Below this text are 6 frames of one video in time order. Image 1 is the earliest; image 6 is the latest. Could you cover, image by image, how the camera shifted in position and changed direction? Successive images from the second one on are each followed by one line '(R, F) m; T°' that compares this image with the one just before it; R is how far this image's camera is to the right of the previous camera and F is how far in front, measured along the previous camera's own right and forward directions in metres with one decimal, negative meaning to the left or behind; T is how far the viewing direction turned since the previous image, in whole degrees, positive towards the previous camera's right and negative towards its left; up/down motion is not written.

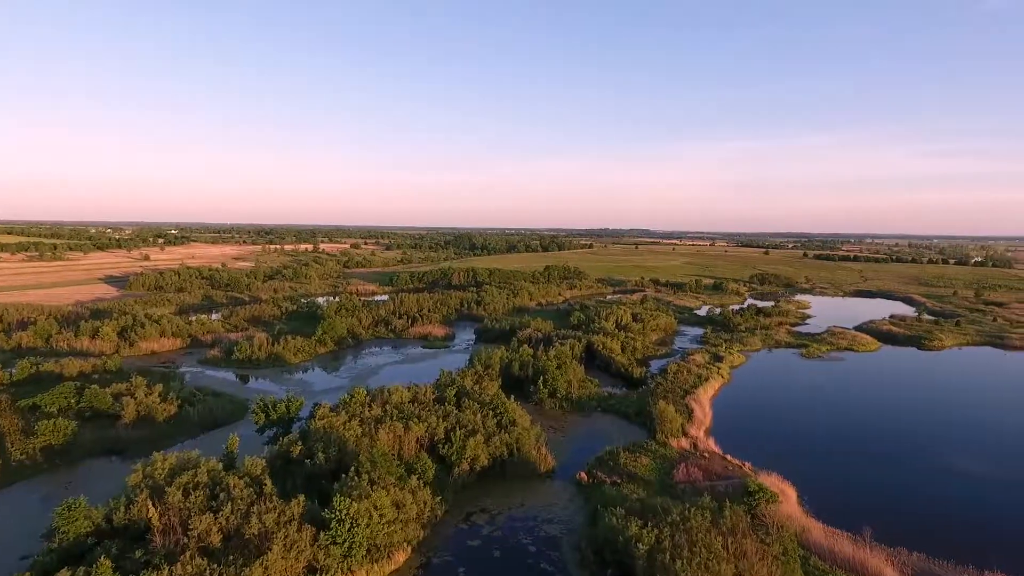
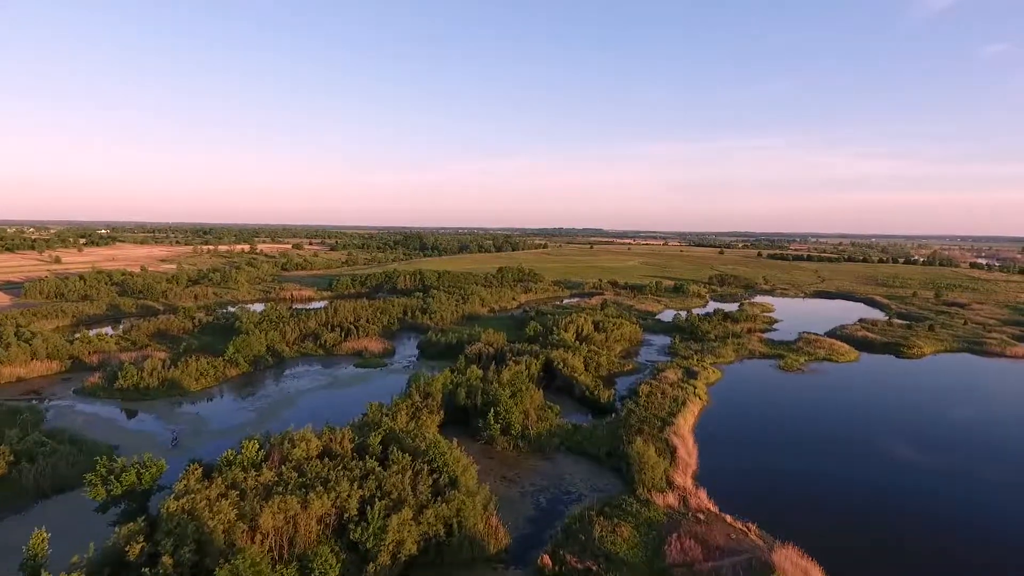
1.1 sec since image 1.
(+0.3, +3.8) m; +4°
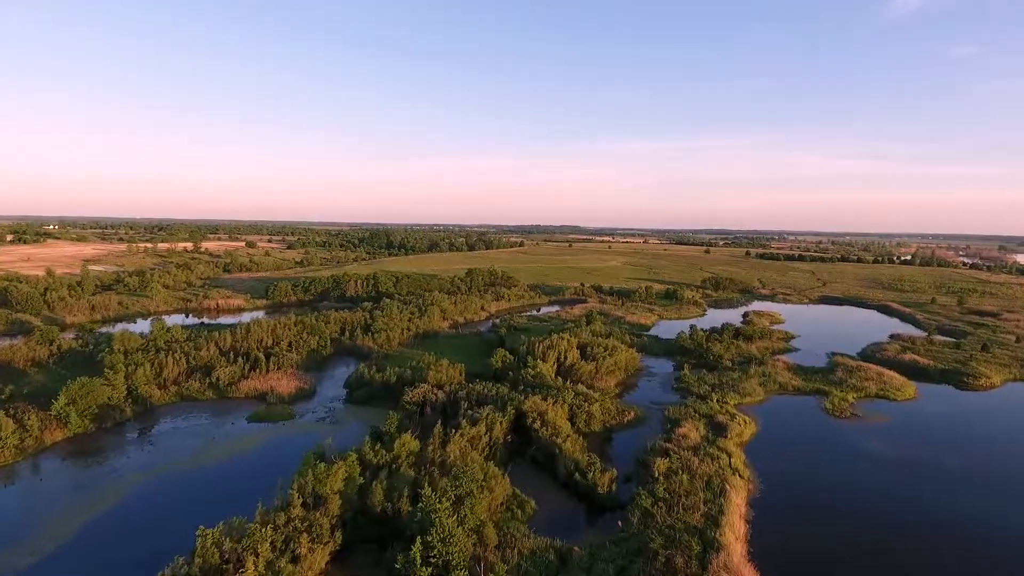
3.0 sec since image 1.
(+0.6, +7.3) m; +2°
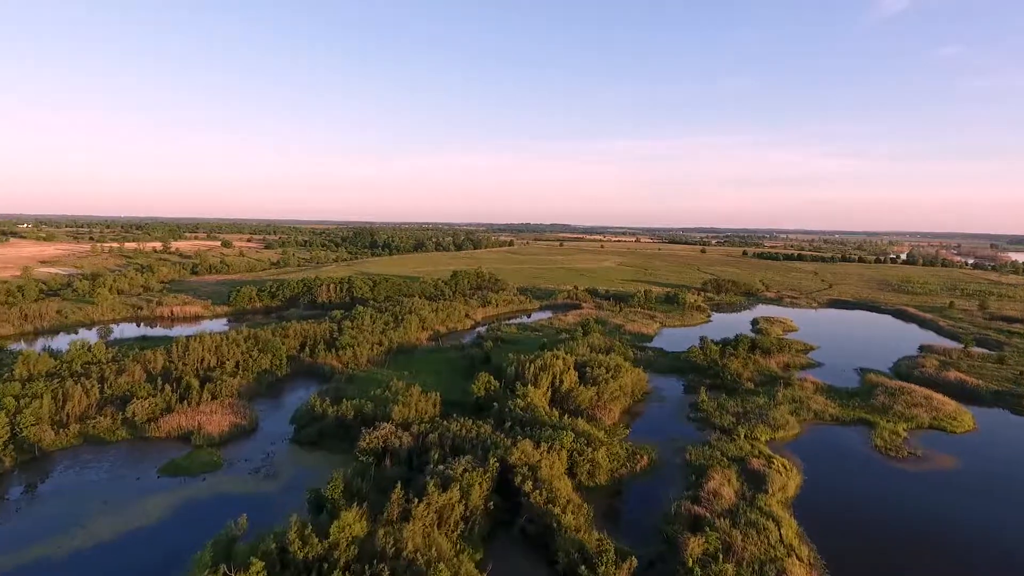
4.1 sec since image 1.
(+0.1, +3.9) m; +1°
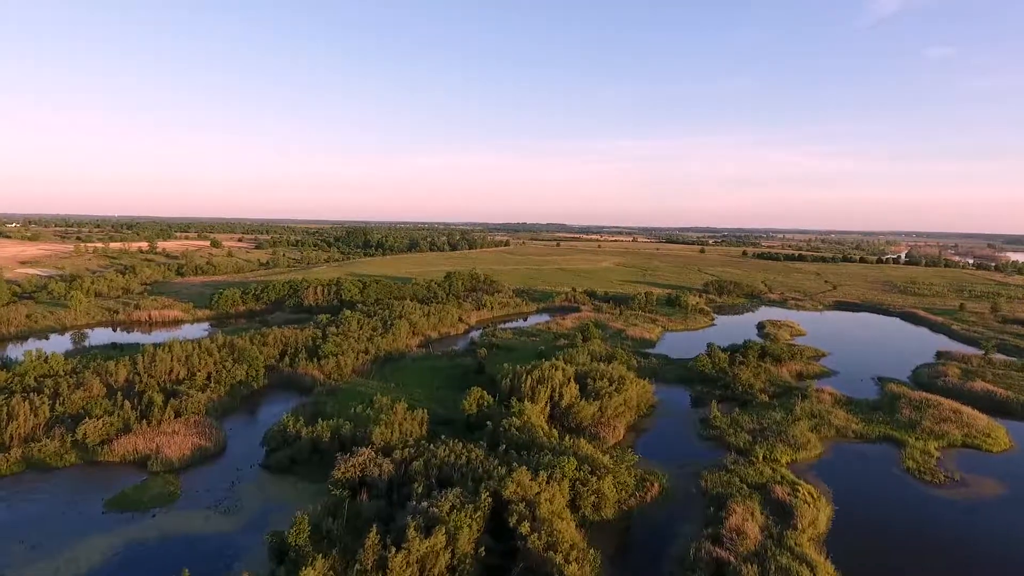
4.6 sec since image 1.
(0.0, +1.7) m; 0°
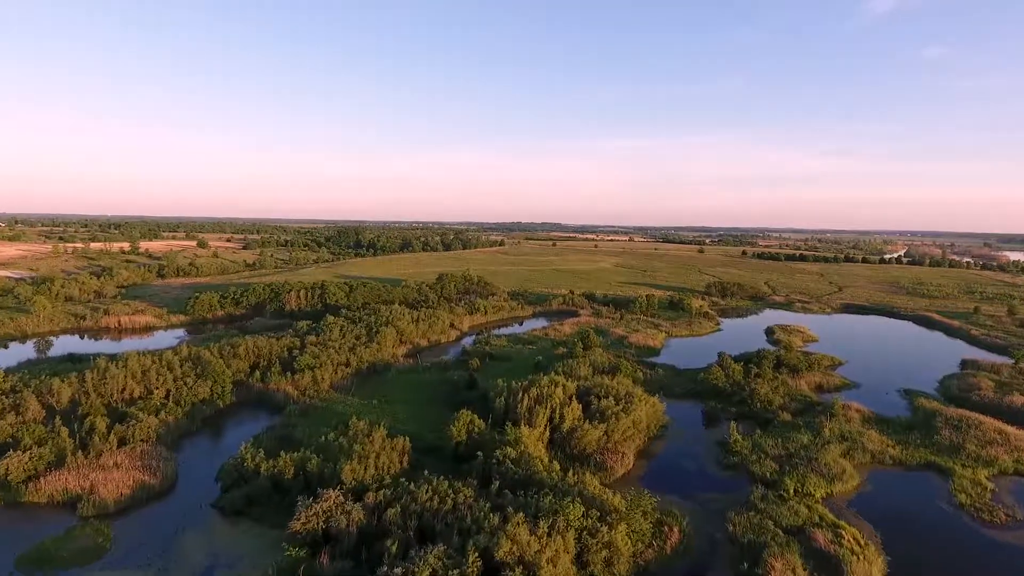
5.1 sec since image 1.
(0.0, +2.2) m; 0°
